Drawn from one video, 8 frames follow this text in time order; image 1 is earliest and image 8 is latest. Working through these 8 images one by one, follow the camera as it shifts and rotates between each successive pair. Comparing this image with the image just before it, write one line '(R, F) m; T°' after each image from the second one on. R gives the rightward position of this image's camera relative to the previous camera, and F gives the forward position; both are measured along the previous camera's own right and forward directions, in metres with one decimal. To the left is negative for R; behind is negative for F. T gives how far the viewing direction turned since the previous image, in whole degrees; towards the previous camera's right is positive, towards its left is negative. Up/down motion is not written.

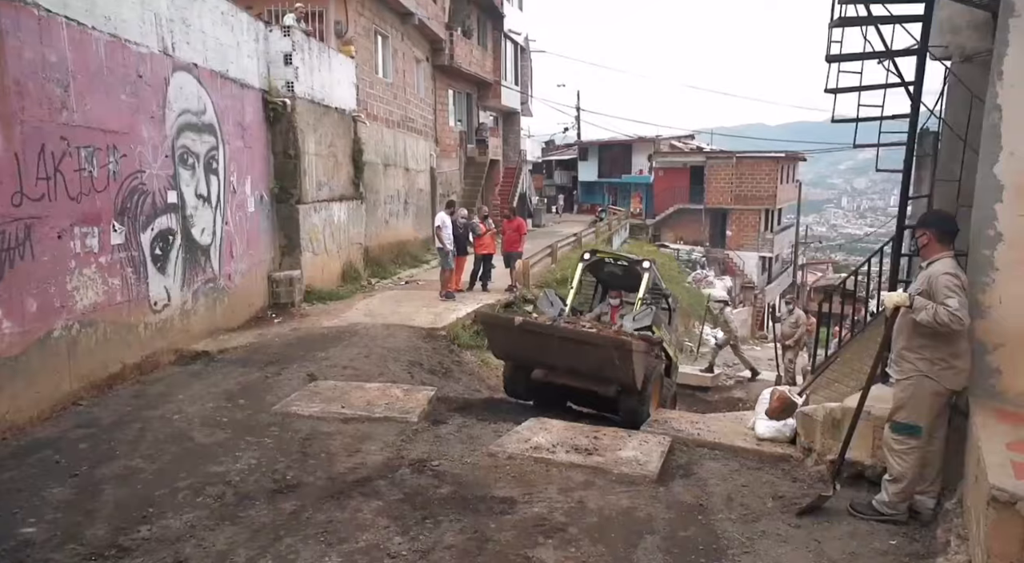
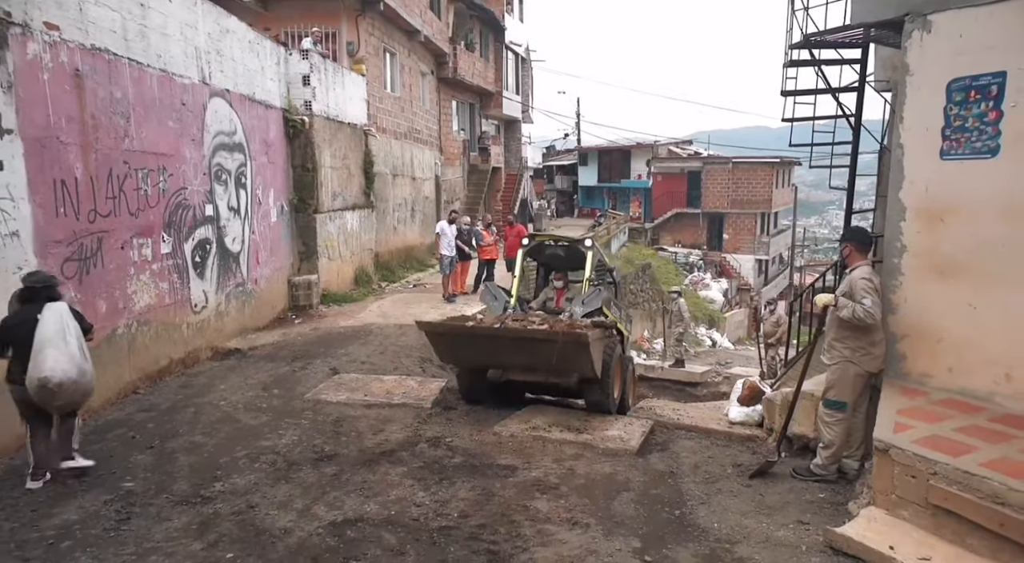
(0.0, -1.0) m; 0°
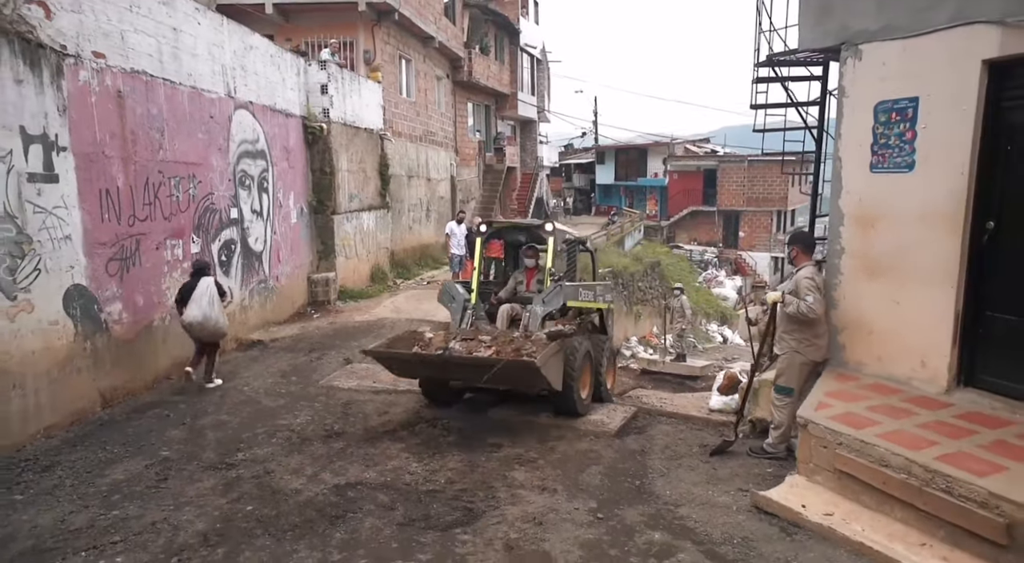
(+0.3, -0.7) m; -2°
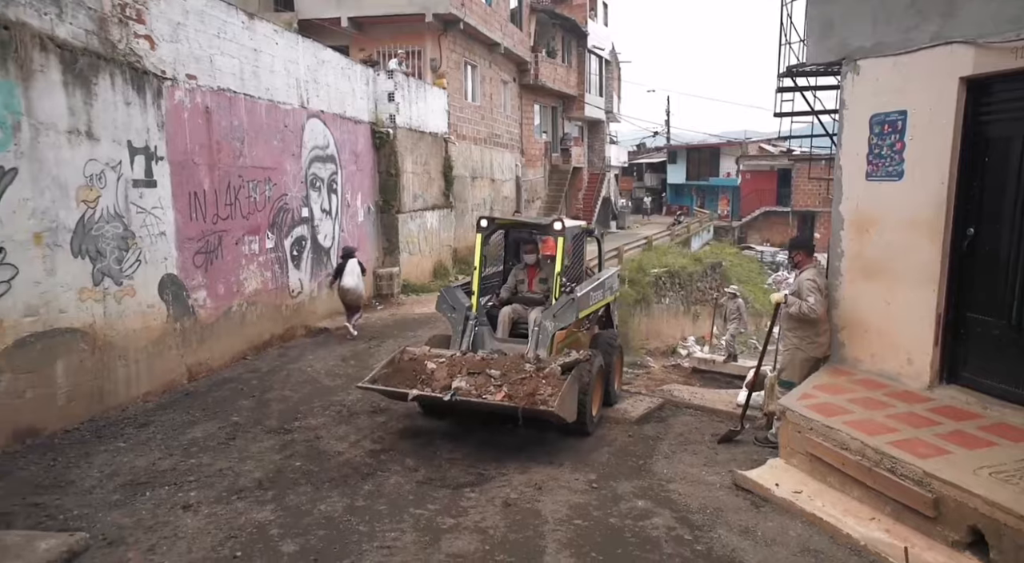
(+0.5, -0.7) m; -6°
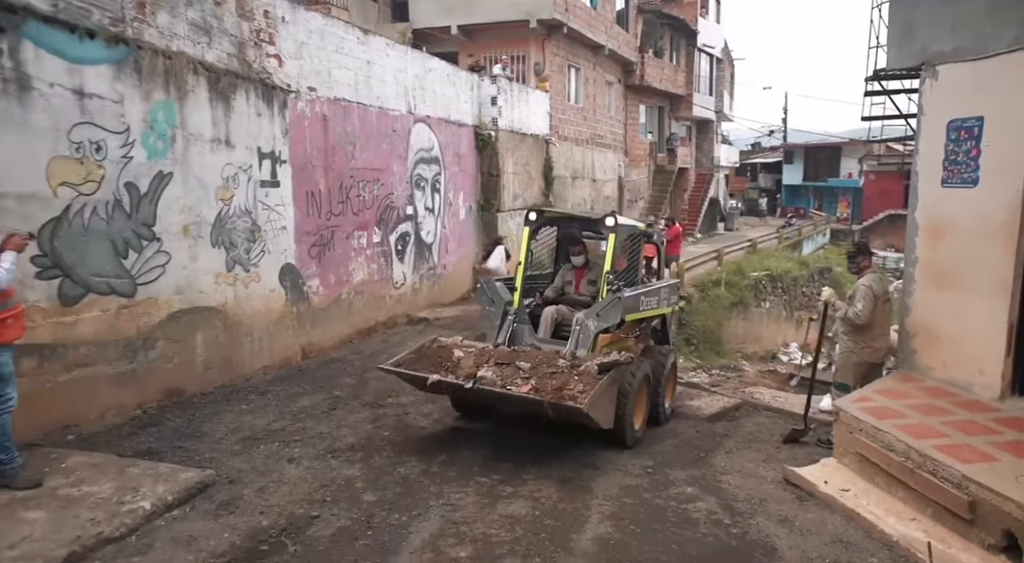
(+0.3, -0.5) m; -9°
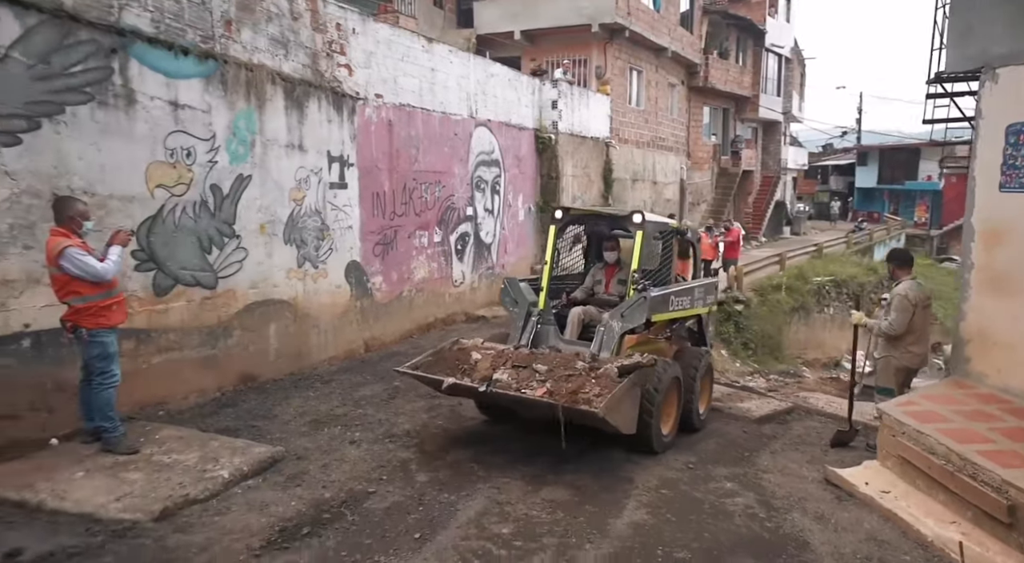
(+0.1, -0.3) m; -5°
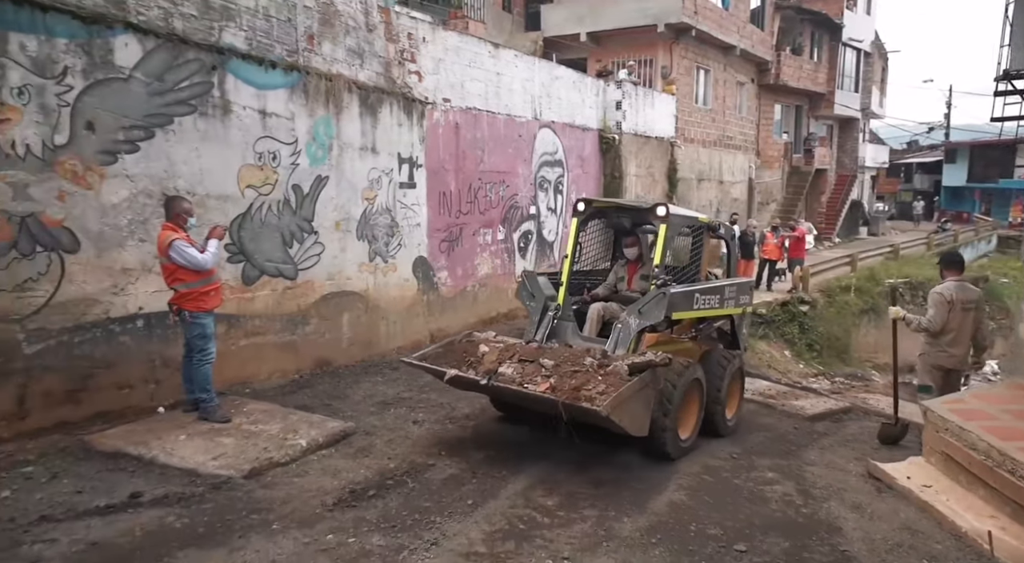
(+0.1, -0.4) m; -5°
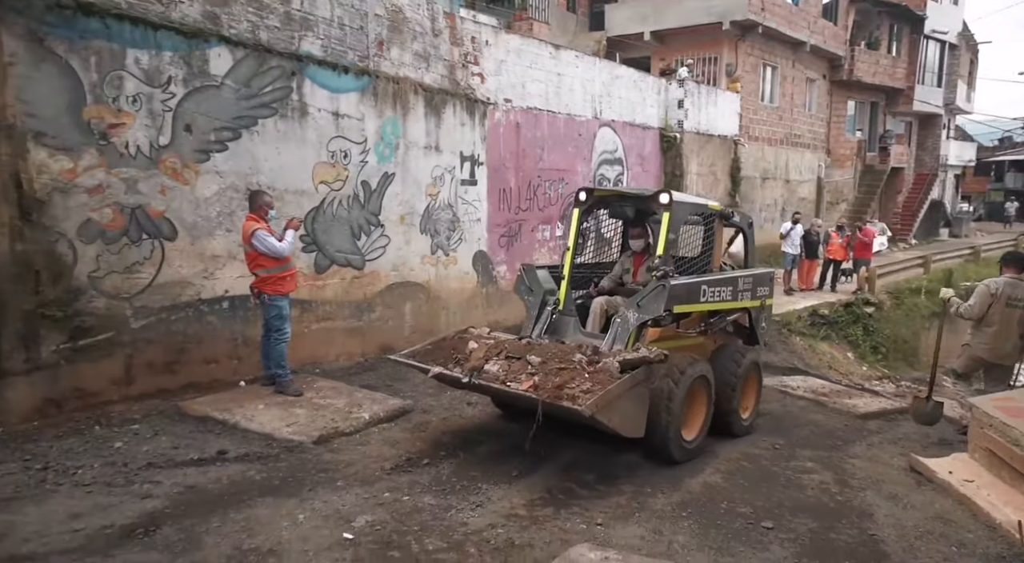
(+0.1, -0.4) m; -5°
